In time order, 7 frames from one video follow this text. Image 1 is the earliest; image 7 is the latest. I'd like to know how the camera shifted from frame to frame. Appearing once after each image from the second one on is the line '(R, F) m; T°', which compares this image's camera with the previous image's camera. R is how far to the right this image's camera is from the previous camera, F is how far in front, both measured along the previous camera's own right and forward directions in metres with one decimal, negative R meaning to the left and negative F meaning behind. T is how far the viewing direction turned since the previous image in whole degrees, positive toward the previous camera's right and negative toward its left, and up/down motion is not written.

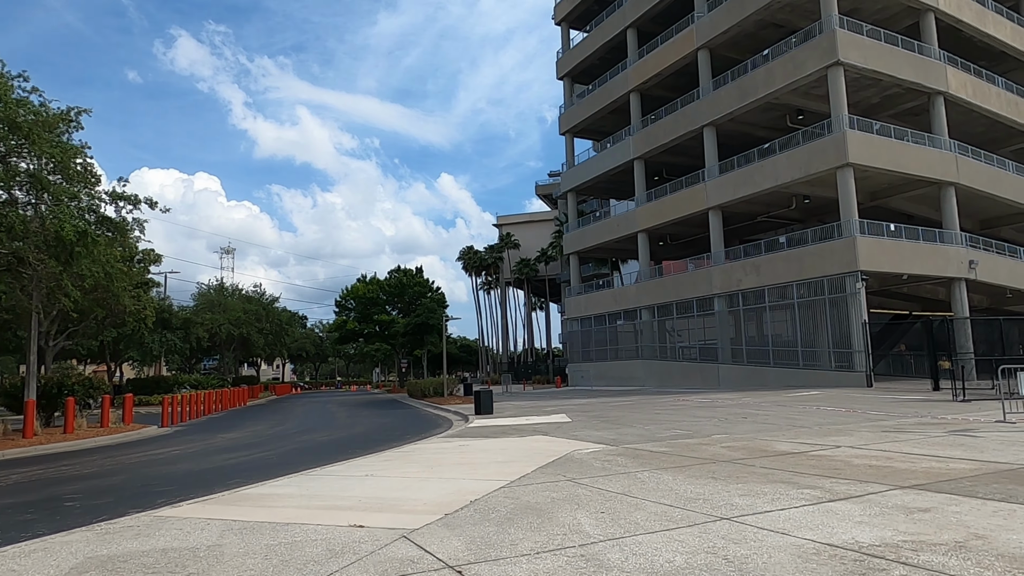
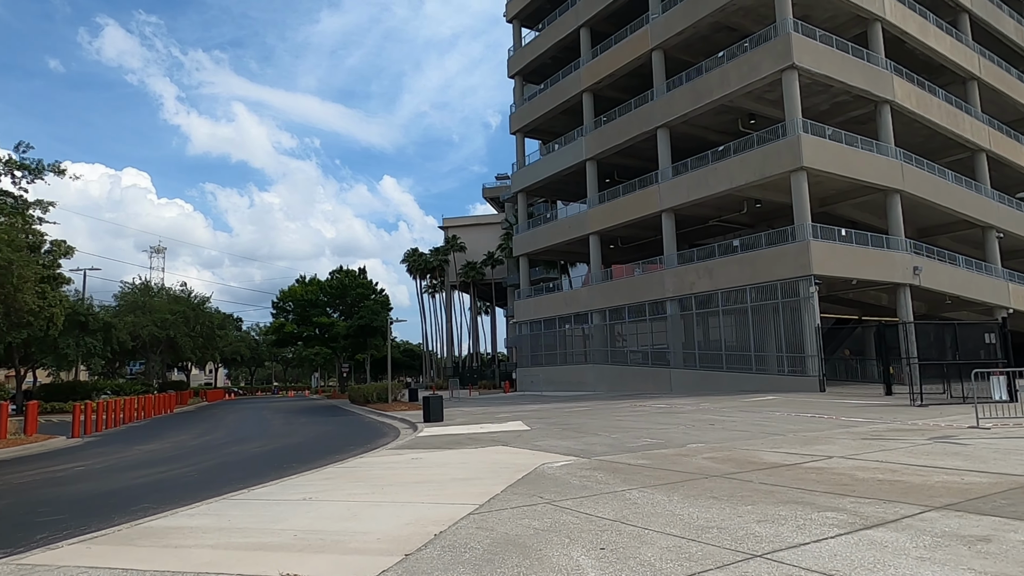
(-0.3, +1.3) m; +5°
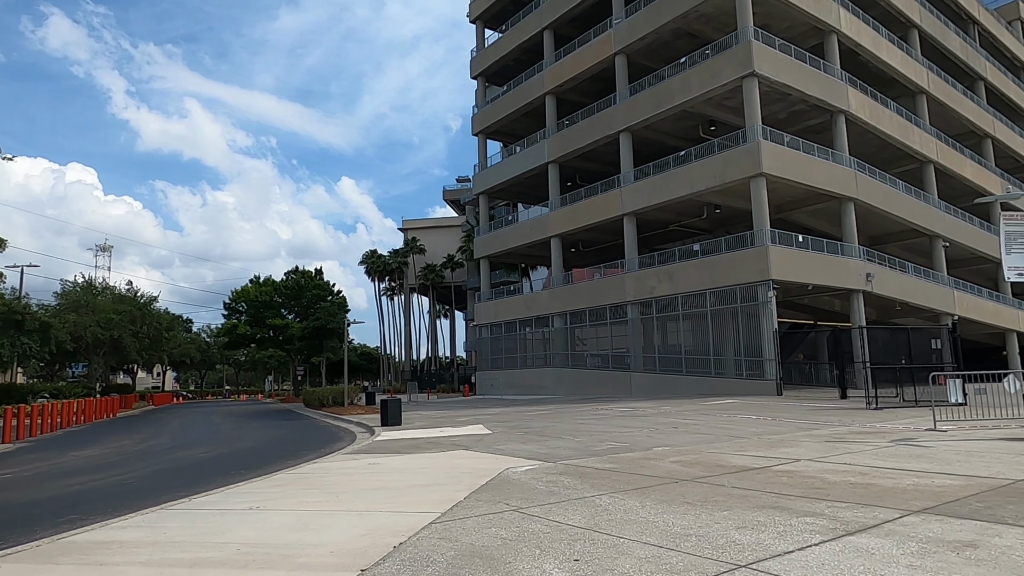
(-0.1, +0.4) m; +4°
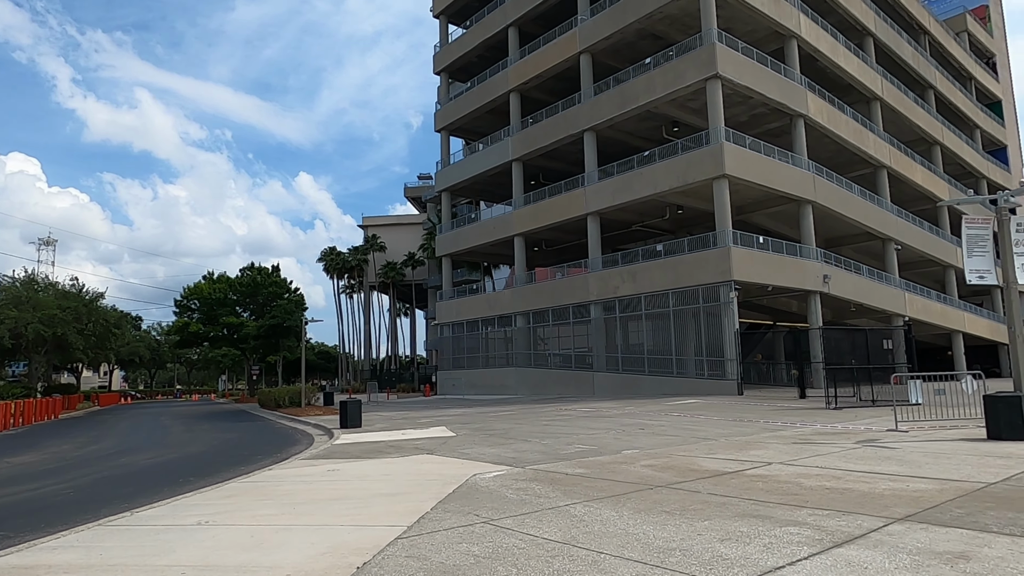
(-0.1, +0.4) m; +3°
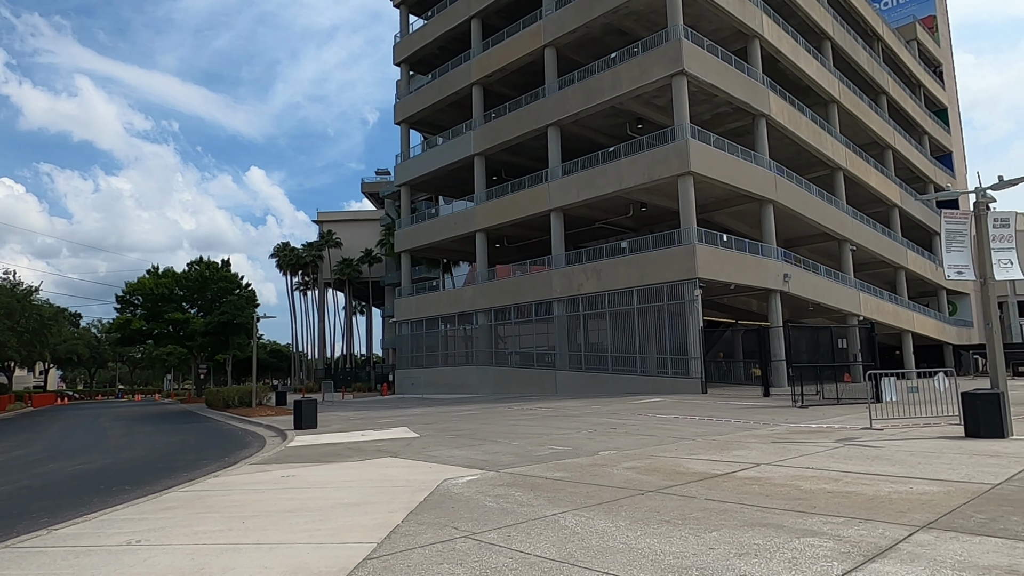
(-0.2, +0.7) m; +4°
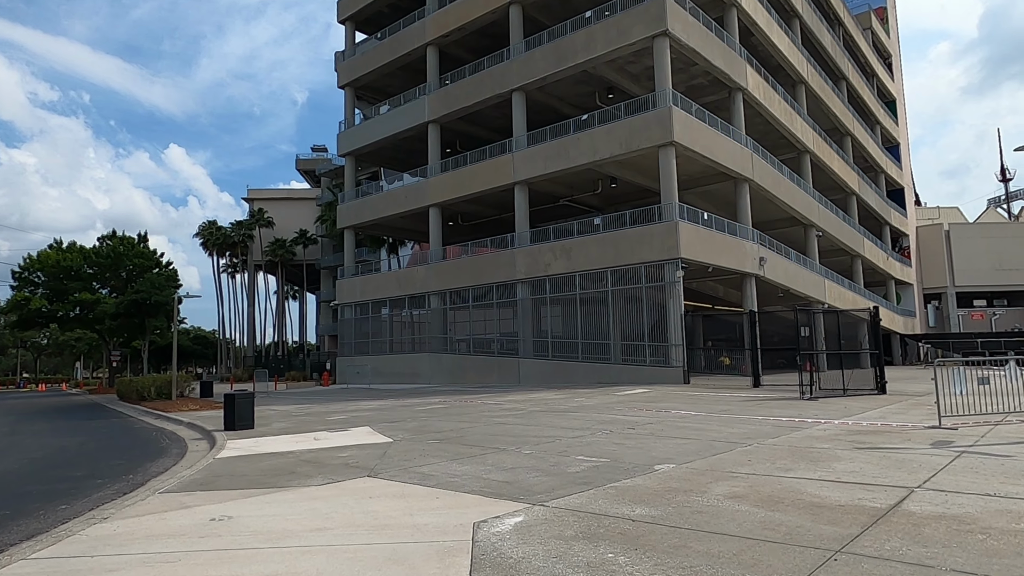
(-1.1, +3.0) m; +6°
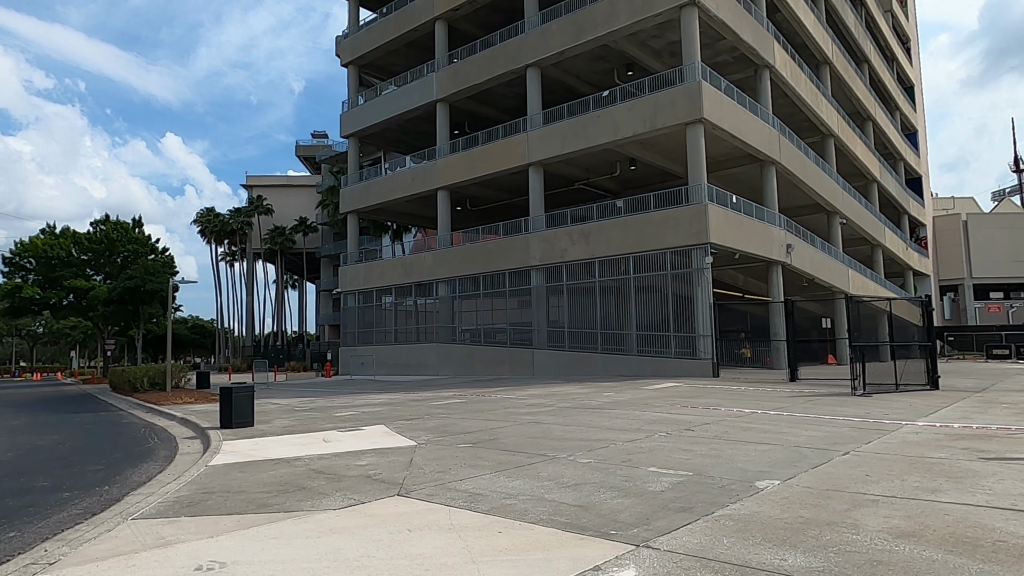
(-0.7, +1.6) m; 0°
